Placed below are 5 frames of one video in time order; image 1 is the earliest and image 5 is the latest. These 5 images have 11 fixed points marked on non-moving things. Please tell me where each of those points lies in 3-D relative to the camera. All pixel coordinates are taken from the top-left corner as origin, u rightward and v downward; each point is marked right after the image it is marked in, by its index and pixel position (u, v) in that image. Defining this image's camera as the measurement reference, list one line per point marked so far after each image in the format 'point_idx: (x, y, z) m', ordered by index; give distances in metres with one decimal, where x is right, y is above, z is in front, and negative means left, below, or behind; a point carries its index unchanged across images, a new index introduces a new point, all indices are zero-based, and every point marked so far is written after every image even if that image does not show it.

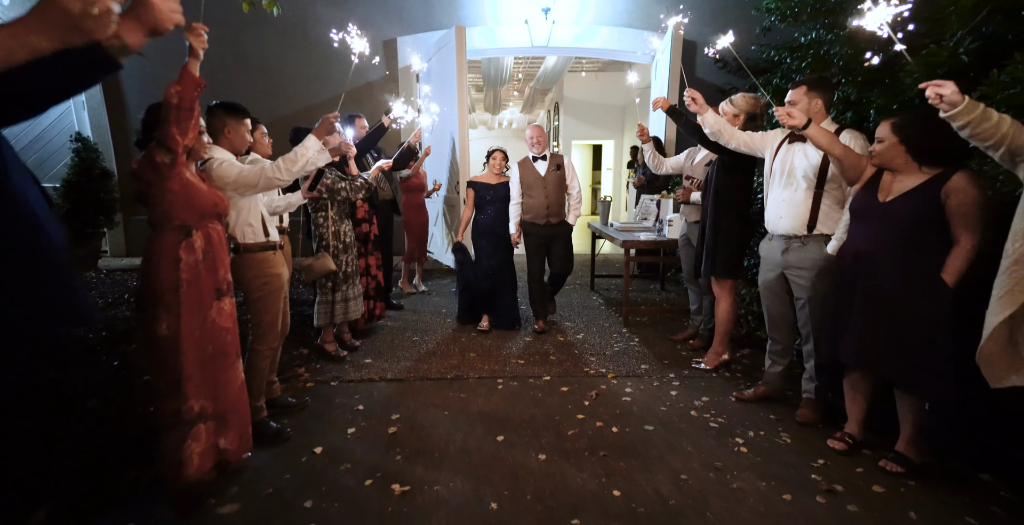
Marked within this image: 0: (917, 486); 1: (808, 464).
0: (+1.7, -0.9, +2.0) m
1: (+1.3, -0.9, +2.2) m
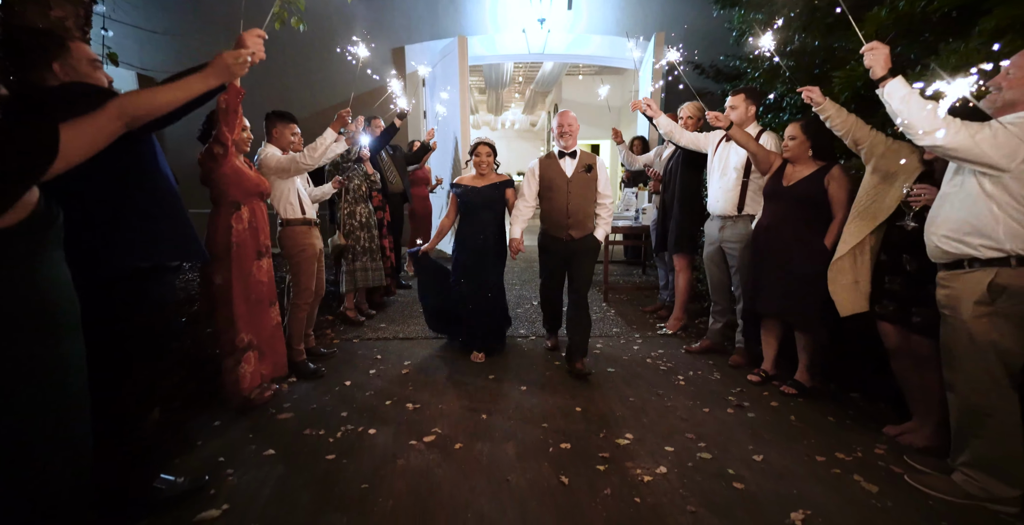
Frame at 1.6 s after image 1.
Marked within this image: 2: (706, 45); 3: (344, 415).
0: (+1.6, -0.8, +2.6) m
1: (+1.3, -0.7, +2.9) m
2: (+2.6, +2.9, +6.5) m
3: (-0.9, -0.8, +2.7) m
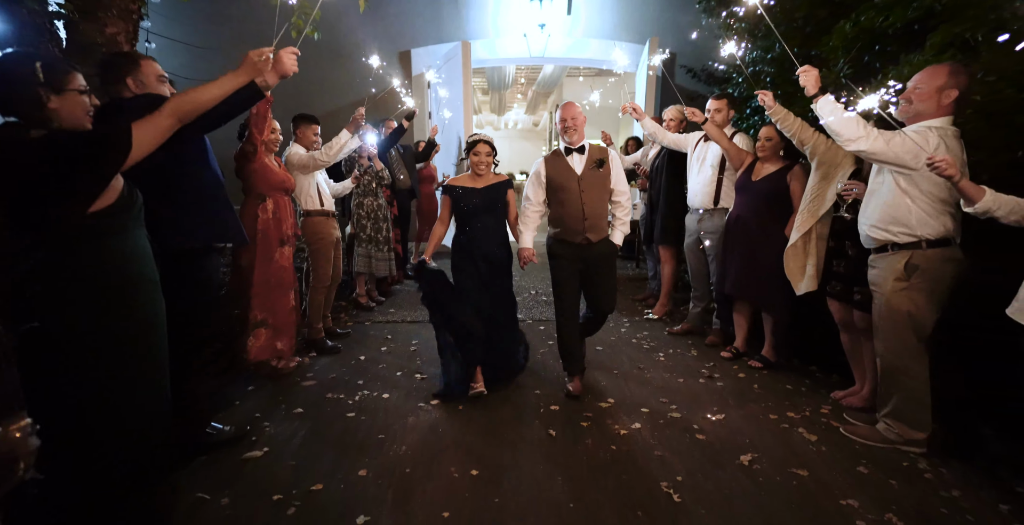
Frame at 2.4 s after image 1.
0: (+1.5, -0.7, +3.0) m
1: (+1.2, -0.7, +3.2) m
2: (+2.6, +3.0, +6.9) m
3: (-1.0, -0.8, +3.1) m
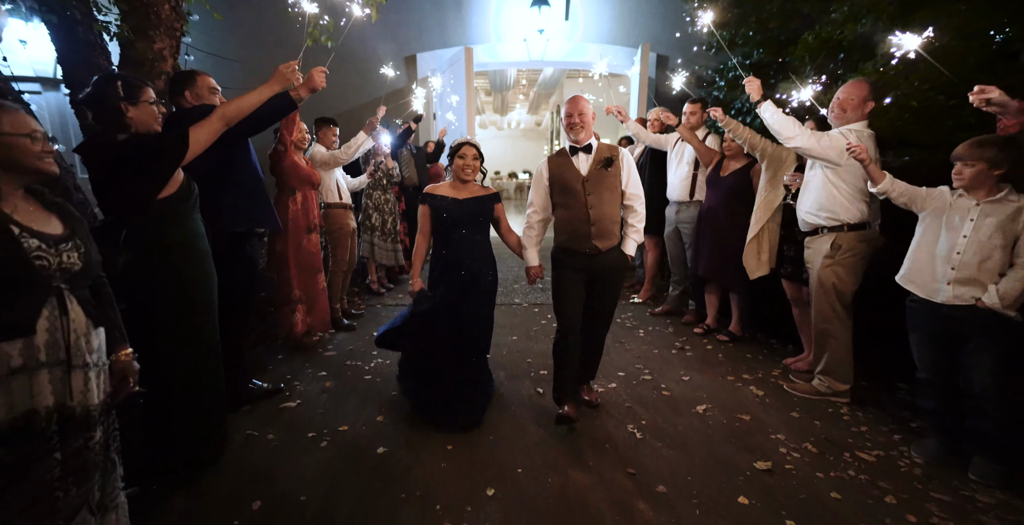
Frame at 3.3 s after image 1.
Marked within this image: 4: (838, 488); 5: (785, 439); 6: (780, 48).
0: (+1.5, -0.6, +3.4) m
1: (+1.2, -0.6, +3.6) m
2: (+2.6, +3.1, +7.3) m
3: (-1.0, -0.7, +3.5) m
4: (+1.2, -0.9, +1.9) m
5: (+1.2, -0.8, +2.2) m
6: (+2.4, +1.9, +4.3) m
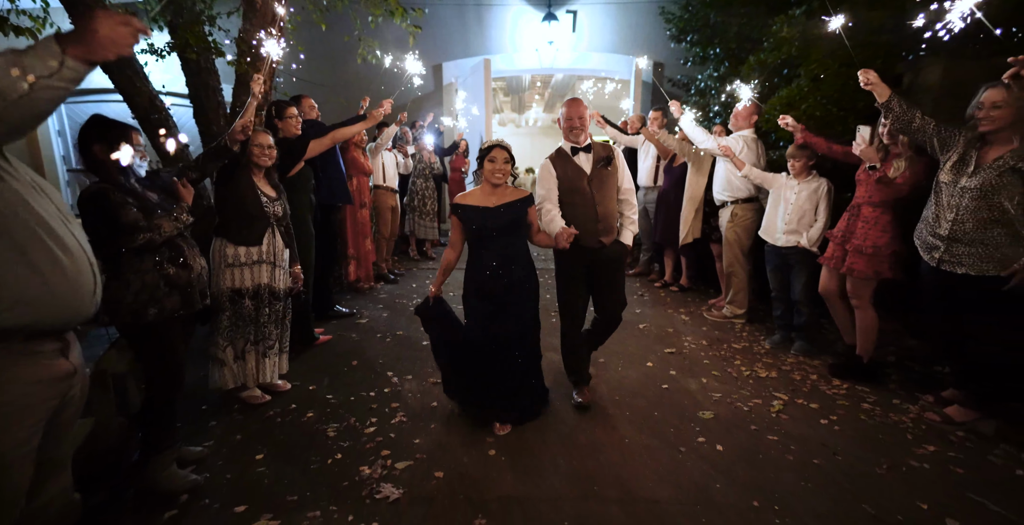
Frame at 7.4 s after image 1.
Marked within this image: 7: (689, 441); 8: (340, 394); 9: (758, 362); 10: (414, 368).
0: (+1.6, -0.3, +4.5) m
1: (+1.3, -0.3, +4.8) m
2: (+2.8, +3.4, +8.3) m
3: (-0.9, -0.4, +4.7) m
4: (+1.2, -0.6, +3.0) m
5: (+1.2, -0.5, +3.3) m
6: (+2.5, +2.2, +5.4) m
7: (+0.8, -0.8, +2.2) m
8: (-0.9, -0.7, +2.7) m
9: (+1.4, -0.6, +2.9) m
10: (-0.6, -0.7, +3.1) m
